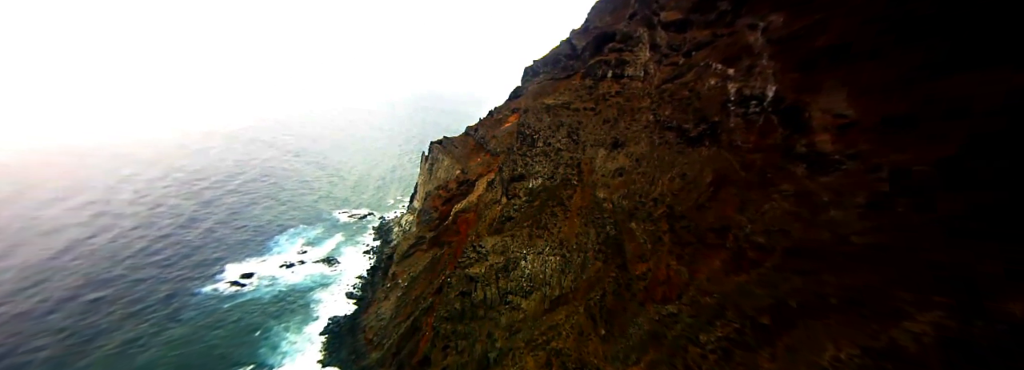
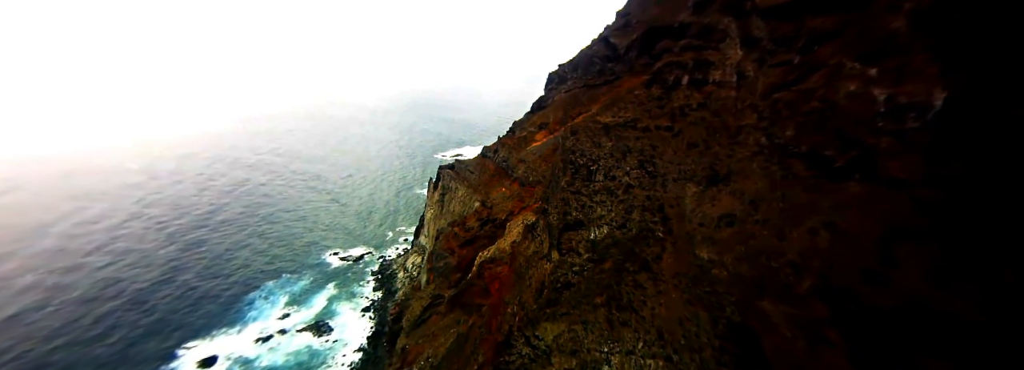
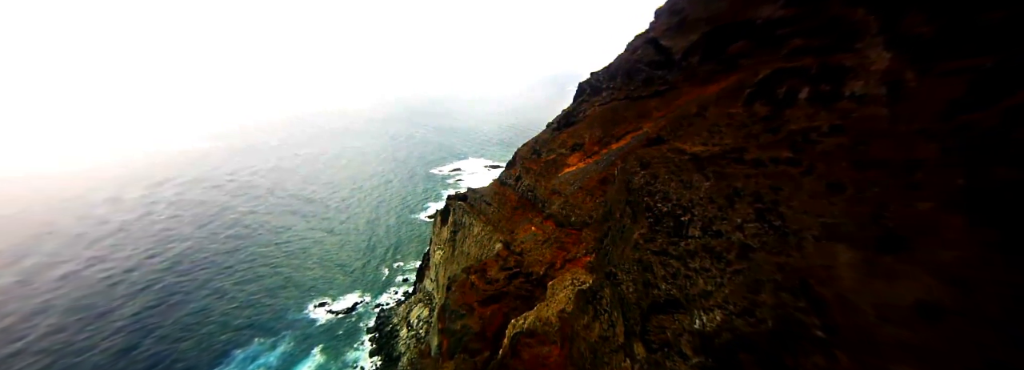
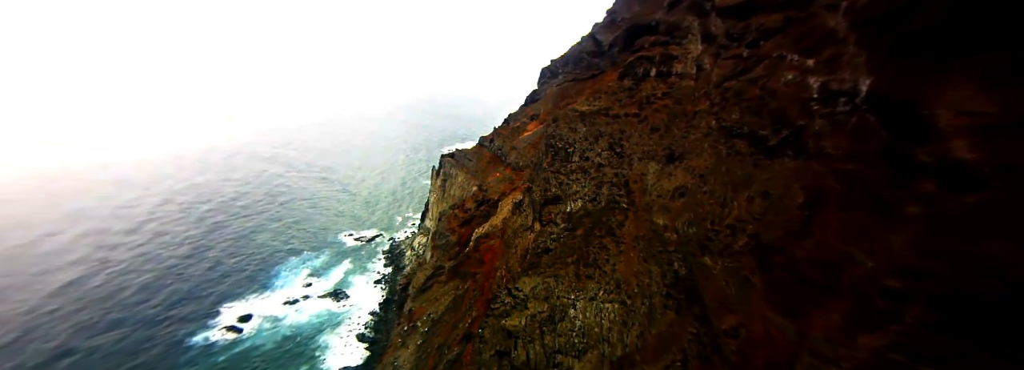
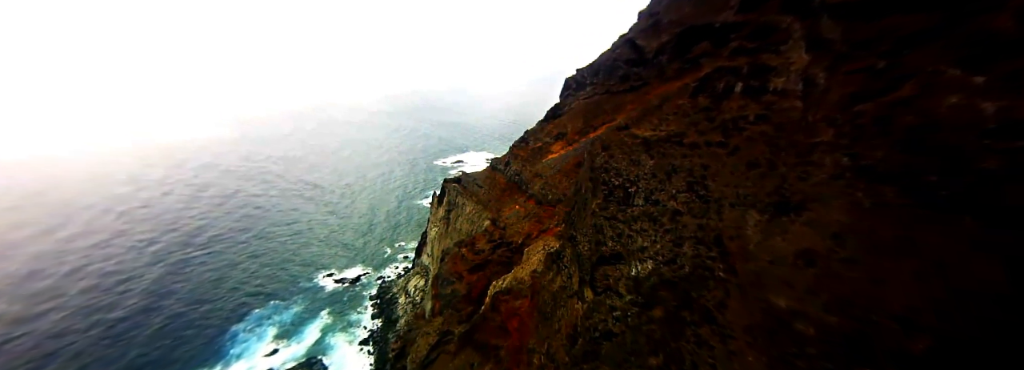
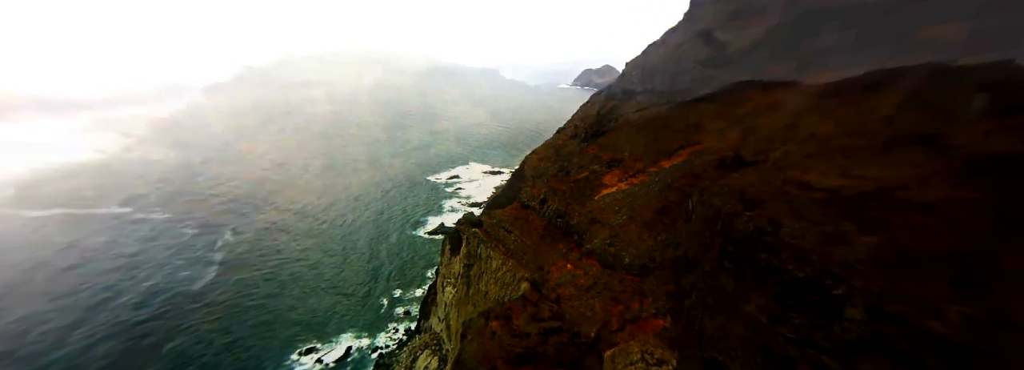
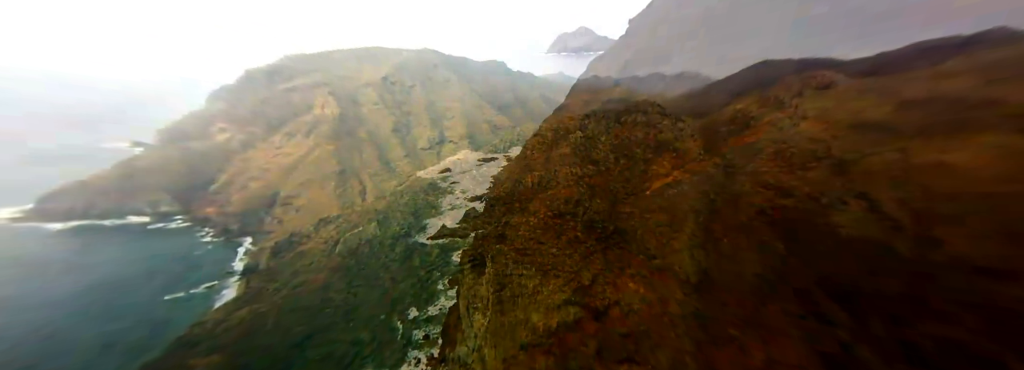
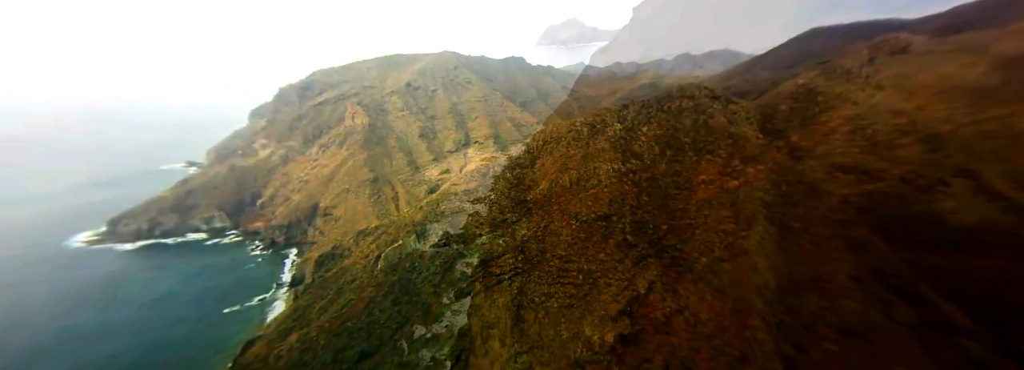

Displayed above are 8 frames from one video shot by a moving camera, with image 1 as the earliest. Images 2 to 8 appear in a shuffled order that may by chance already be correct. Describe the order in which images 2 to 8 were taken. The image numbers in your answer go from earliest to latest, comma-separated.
4, 2, 5, 3, 6, 7, 8
